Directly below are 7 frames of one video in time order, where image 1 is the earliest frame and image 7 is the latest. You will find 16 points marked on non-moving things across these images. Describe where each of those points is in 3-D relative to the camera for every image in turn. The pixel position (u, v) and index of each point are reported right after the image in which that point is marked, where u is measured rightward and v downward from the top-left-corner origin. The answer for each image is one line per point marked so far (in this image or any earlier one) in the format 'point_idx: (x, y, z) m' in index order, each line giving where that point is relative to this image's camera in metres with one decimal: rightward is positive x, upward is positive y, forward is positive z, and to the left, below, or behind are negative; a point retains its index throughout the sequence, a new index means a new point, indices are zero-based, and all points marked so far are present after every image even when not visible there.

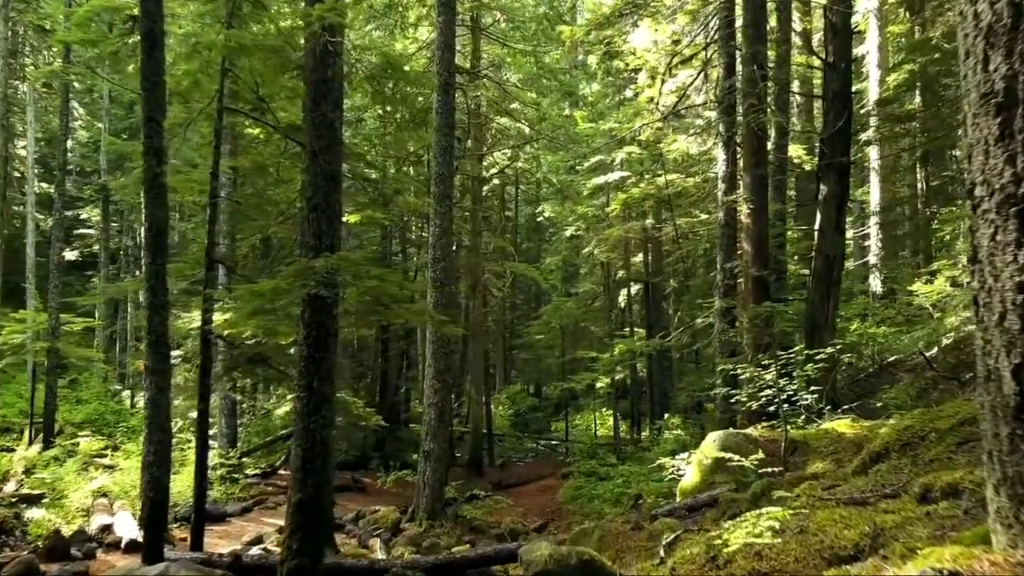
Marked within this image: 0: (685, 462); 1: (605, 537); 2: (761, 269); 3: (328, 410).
0: (+2.1, -2.1, +9.3) m
1: (+0.8, -2.3, +6.9) m
2: (+3.8, +0.3, +11.6) m
3: (-1.6, -1.0, +6.6) m
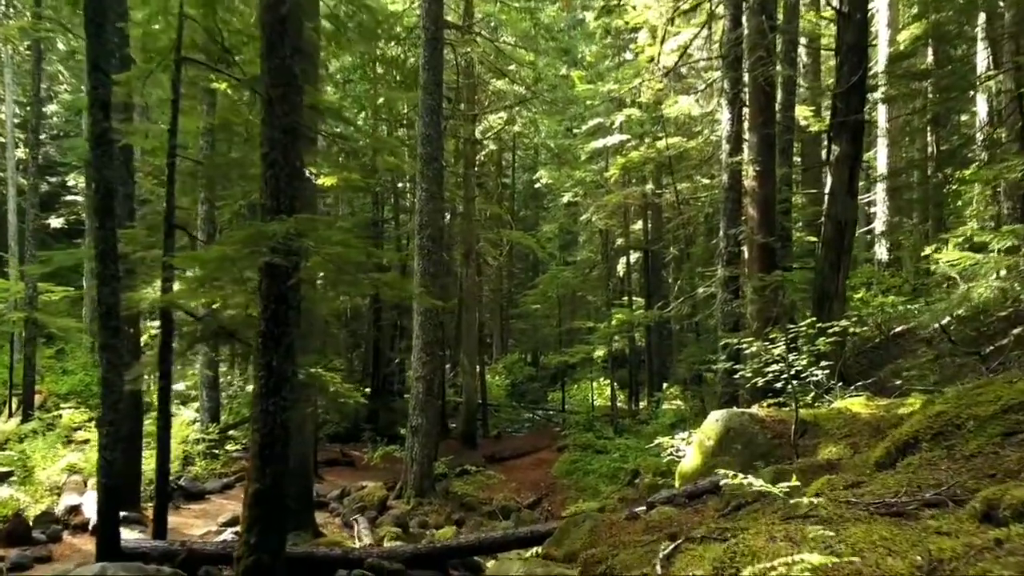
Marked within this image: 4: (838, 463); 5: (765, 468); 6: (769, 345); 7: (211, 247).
0: (+2.0, -1.8, +8.7) m
1: (+0.7, -2.0, +6.3) m
2: (+3.6, +0.8, +10.9) m
3: (-1.7, -0.8, +5.9) m
4: (+2.4, -1.3, +5.7) m
5: (+2.3, -1.6, +6.9) m
6: (+2.7, -0.6, +7.9) m
7: (-2.3, +0.3, +5.8) m
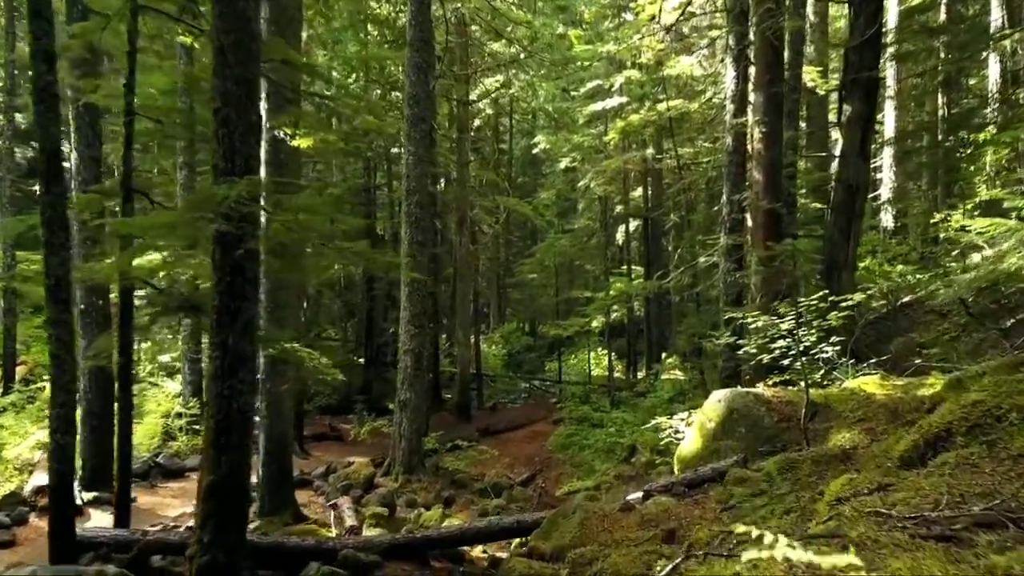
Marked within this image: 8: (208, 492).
0: (+1.8, -1.4, +8.2) m
1: (+0.6, -1.8, +5.8) m
2: (+3.5, +1.2, +10.3) m
3: (-1.8, -0.6, +5.3) m
4: (+2.3, -1.1, +5.2) m
5: (+2.2, -1.4, +6.3) m
6: (+2.5, -0.3, +7.3) m
7: (-2.4, +0.5, +5.1) m
8: (-2.0, -1.4, +5.1) m
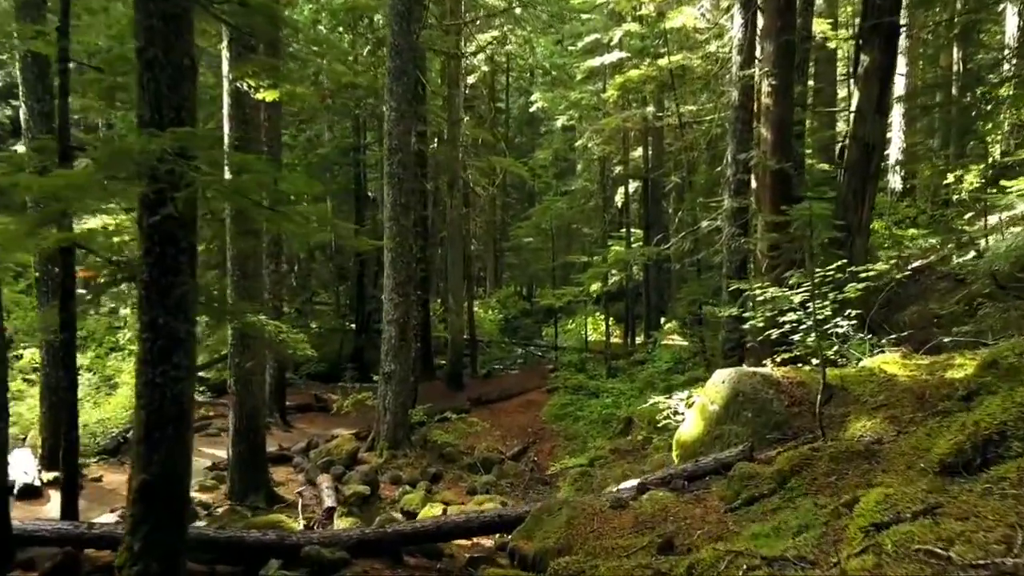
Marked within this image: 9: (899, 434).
0: (+1.7, -1.1, +7.5) m
1: (+0.4, -1.6, +5.1) m
2: (+3.4, +1.6, +9.5) m
3: (-2.0, -0.4, +4.6) m
4: (+2.2, -1.0, +4.5) m
5: (+2.0, -1.2, +5.7) m
6: (+2.4, 0.0, +6.6) m
7: (-2.5, +0.7, +4.4) m
8: (-2.2, -1.2, +4.5) m
9: (+2.4, -0.9, +4.7) m
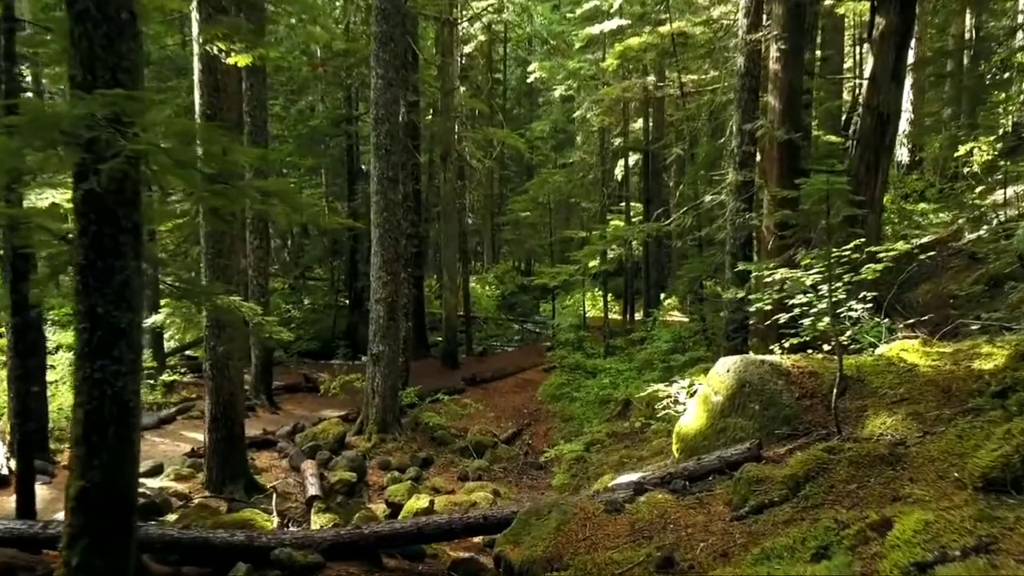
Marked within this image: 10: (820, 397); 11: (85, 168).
0: (+1.6, -0.9, +7.1) m
1: (+0.3, -1.5, +4.7) m
2: (+3.3, +1.8, +8.9) m
3: (-2.1, -0.3, +4.2) m
4: (+2.1, -0.9, +4.1) m
5: (+1.9, -1.0, +5.2) m
6: (+2.3, +0.1, +6.1) m
7: (-2.6, +0.8, +3.9) m
8: (-2.3, -1.1, +4.0) m
9: (+2.3, -0.8, +4.2) m
10: (+2.2, -0.8, +5.5) m
11: (-2.2, +0.6, +3.9) m
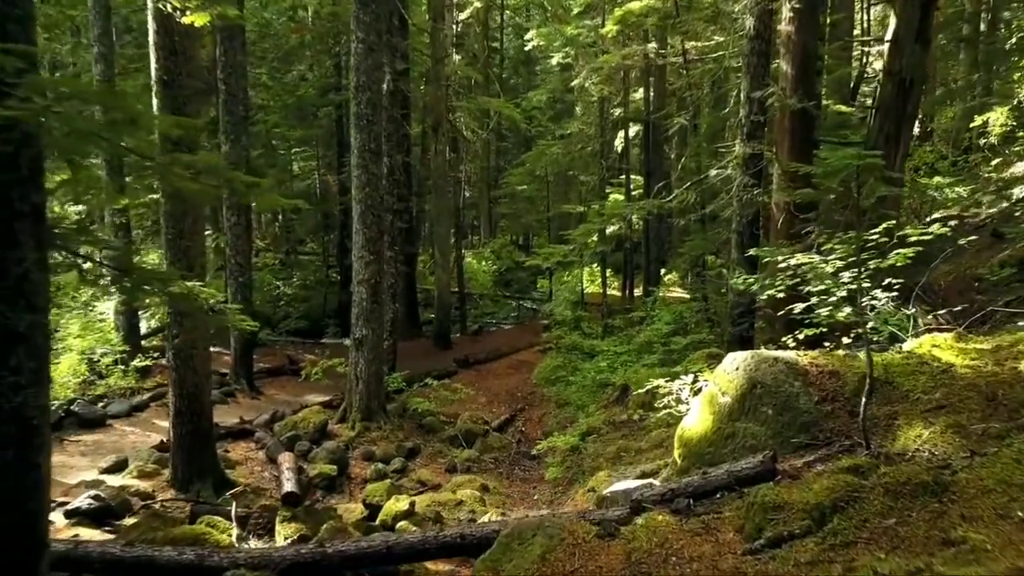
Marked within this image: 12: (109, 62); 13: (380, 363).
0: (+1.5, -0.8, +6.4) m
1: (+0.2, -1.4, +4.1) m
2: (+3.1, +2.0, +8.2) m
3: (-2.2, -0.3, +3.5) m
4: (+2.0, -0.9, +3.4) m
5: (+1.8, -1.0, +4.6) m
6: (+2.2, +0.2, +5.5) m
7: (-2.8, +0.8, +3.2) m
8: (-2.4, -1.1, +3.4) m
9: (+2.2, -0.8, +3.6) m
10: (+2.1, -0.7, +4.8) m
11: (-2.3, +0.6, +3.2) m
12: (-6.9, +3.9, +13.1) m
13: (-1.9, -1.1, +11.1) m
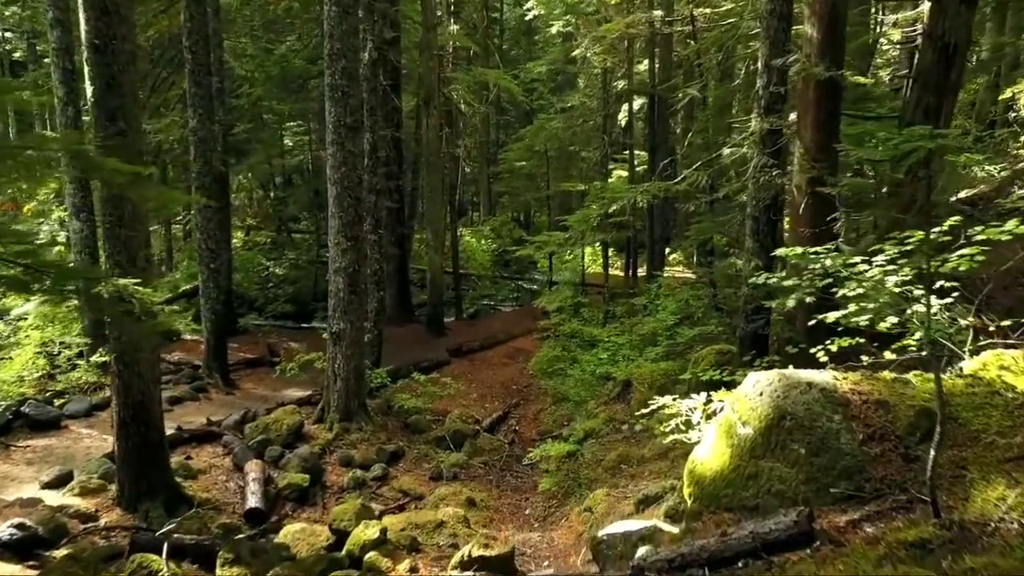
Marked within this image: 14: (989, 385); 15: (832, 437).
0: (+1.3, -0.8, +5.5) m
1: (+0.1, -1.5, +3.2) m
2: (+3.0, +2.1, +7.2) m
3: (-2.3, -0.4, +2.6) m
4: (+1.8, -1.0, +2.5) m
5: (+1.7, -1.0, +3.7) m
6: (+2.0, +0.2, +4.5) m
7: (-2.9, +0.6, +2.2) m
8: (-2.5, -1.2, +2.5) m
9: (+2.0, -0.9, +2.7) m
10: (+2.0, -0.8, +3.9) m
11: (-2.4, +0.5, +2.2) m
12: (-7.0, +4.1, +12.0) m
13: (-2.0, -0.9, +10.2) m
14: (+2.5, -0.5, +4.0) m
15: (+1.7, -0.8, +4.0) m
